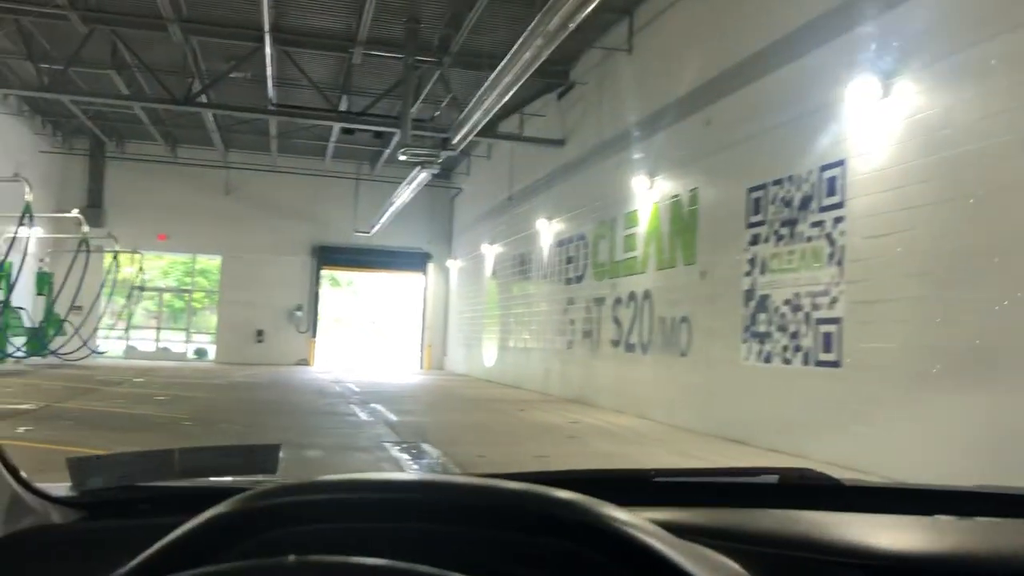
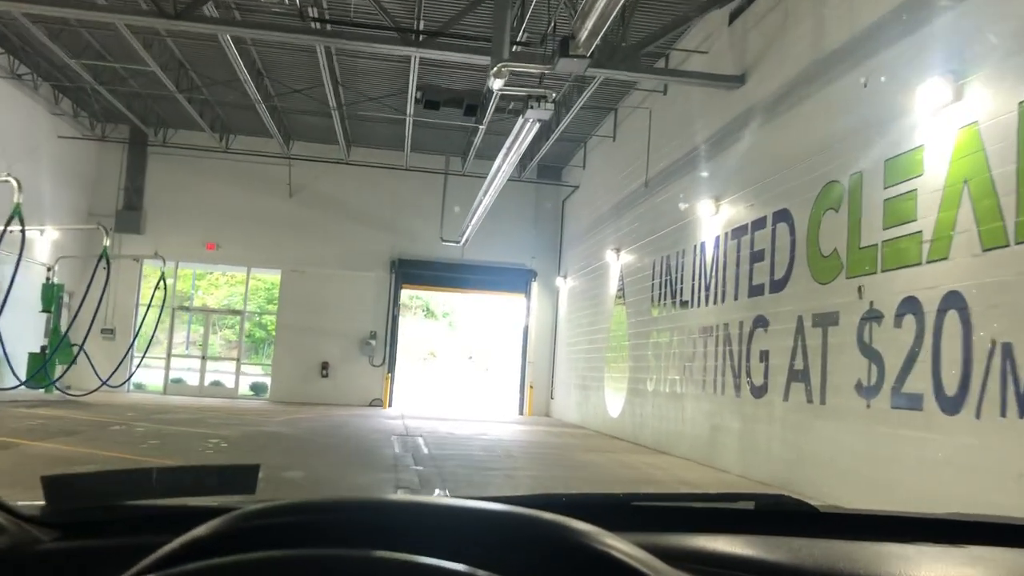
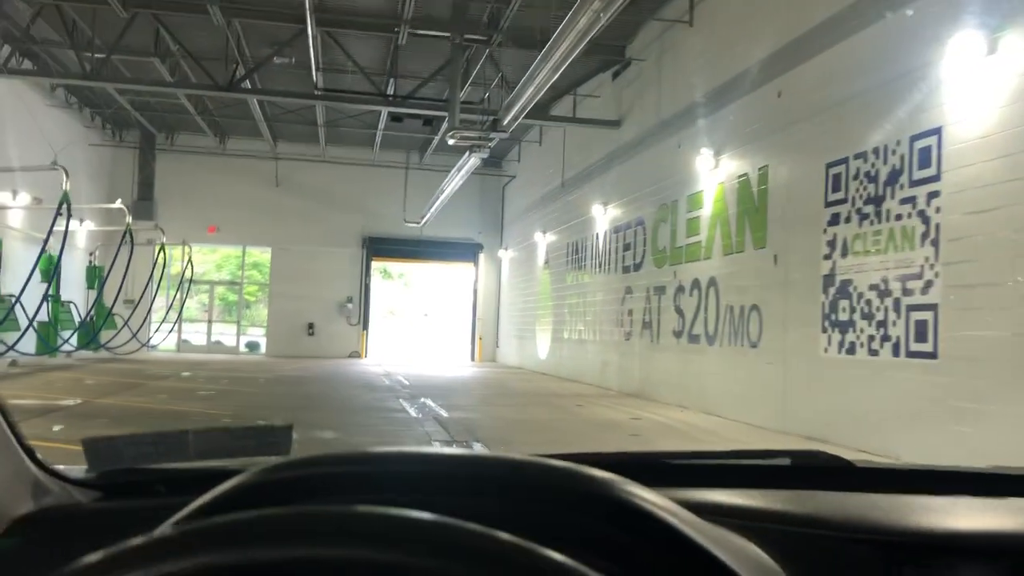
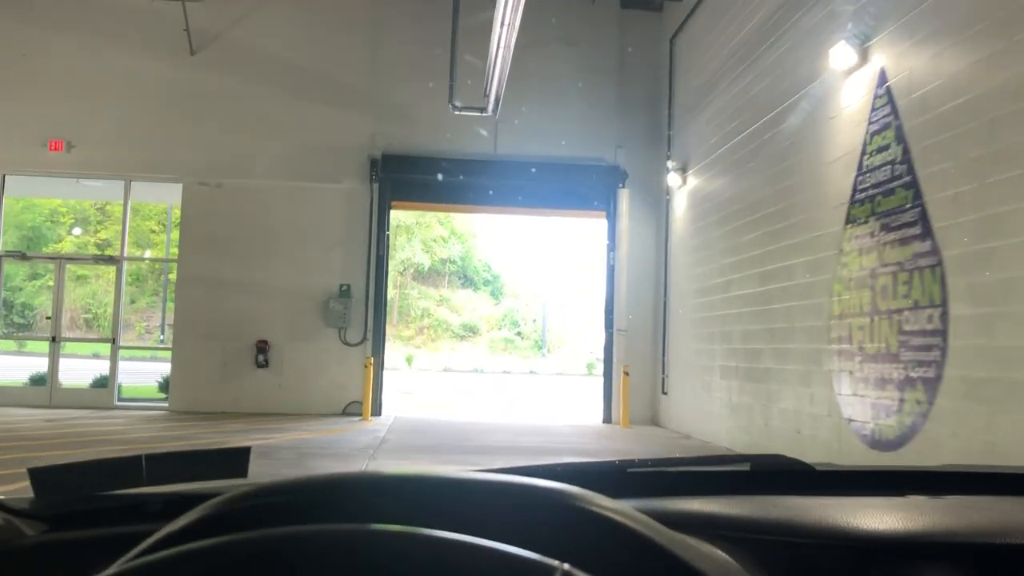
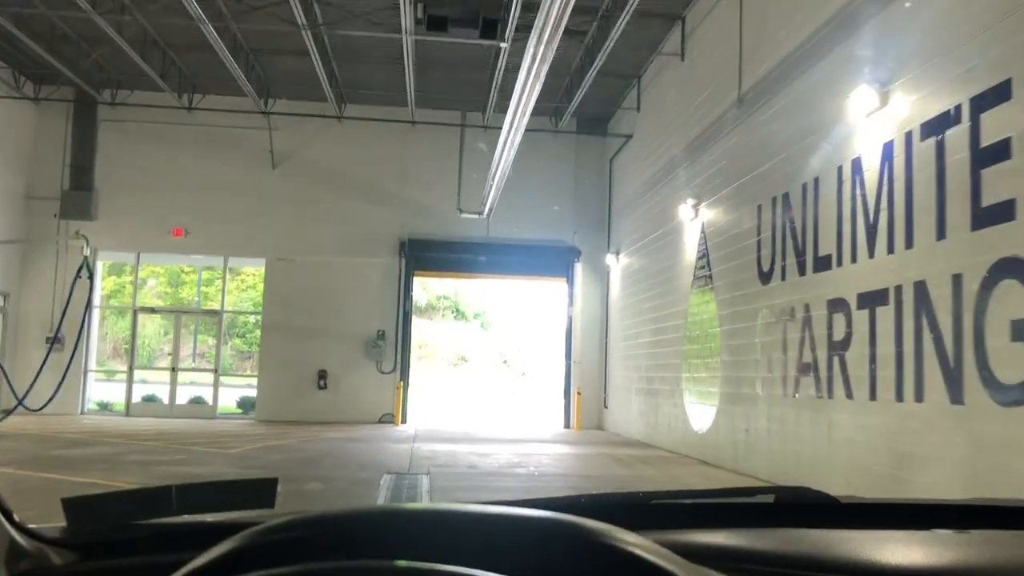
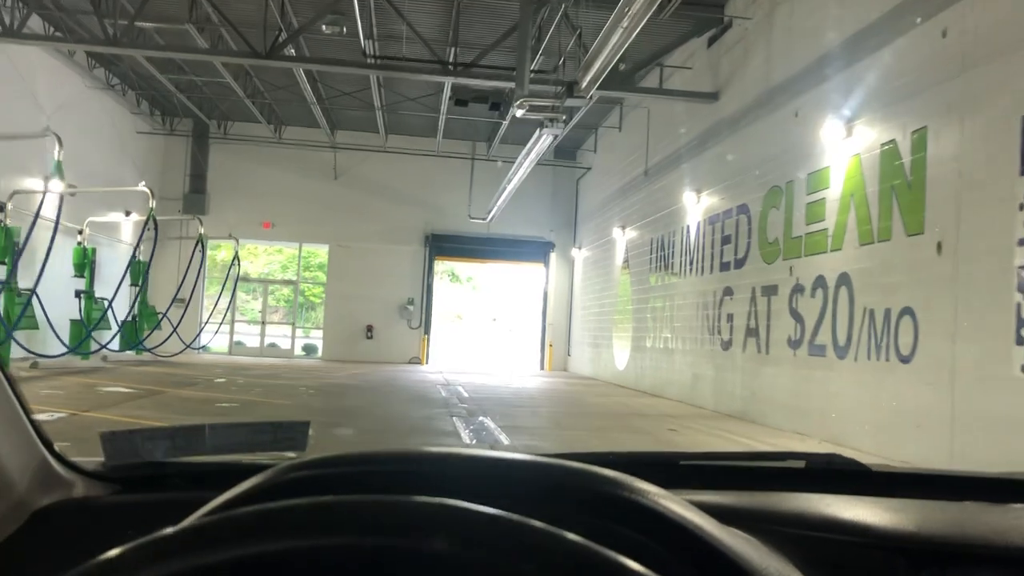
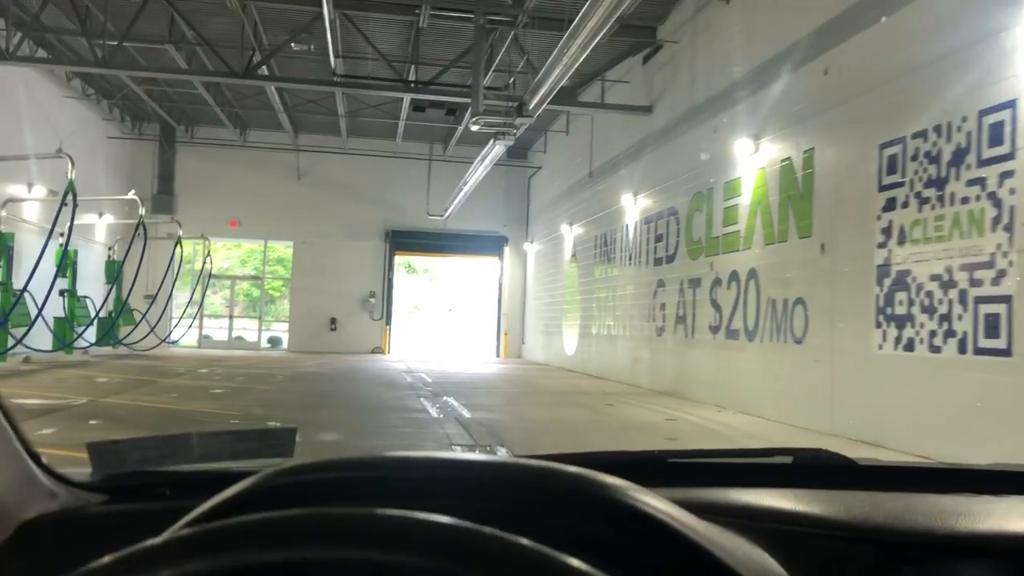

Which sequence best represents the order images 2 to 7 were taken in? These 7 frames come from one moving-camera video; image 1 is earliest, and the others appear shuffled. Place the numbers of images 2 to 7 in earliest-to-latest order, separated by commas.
3, 7, 6, 2, 5, 4
